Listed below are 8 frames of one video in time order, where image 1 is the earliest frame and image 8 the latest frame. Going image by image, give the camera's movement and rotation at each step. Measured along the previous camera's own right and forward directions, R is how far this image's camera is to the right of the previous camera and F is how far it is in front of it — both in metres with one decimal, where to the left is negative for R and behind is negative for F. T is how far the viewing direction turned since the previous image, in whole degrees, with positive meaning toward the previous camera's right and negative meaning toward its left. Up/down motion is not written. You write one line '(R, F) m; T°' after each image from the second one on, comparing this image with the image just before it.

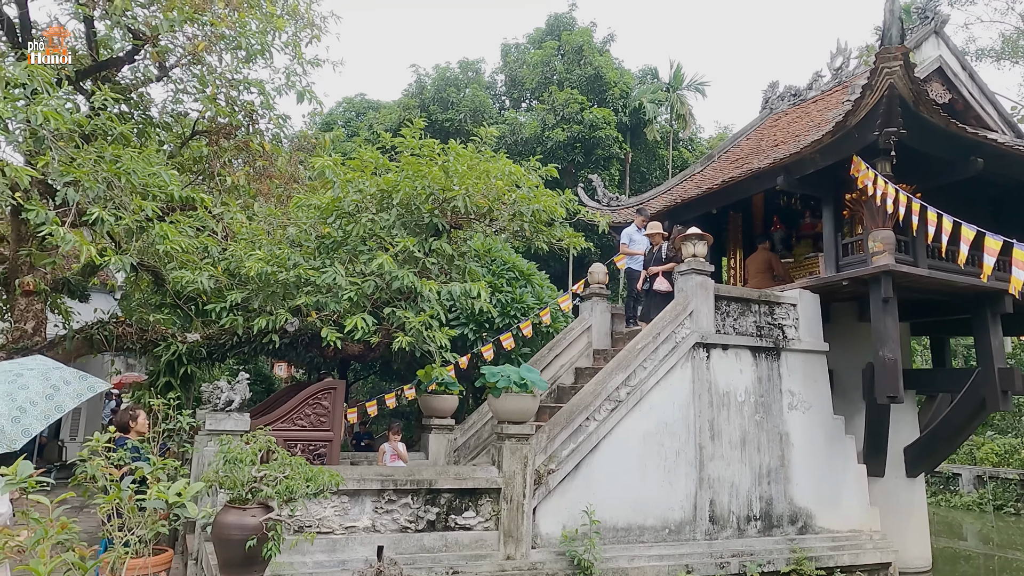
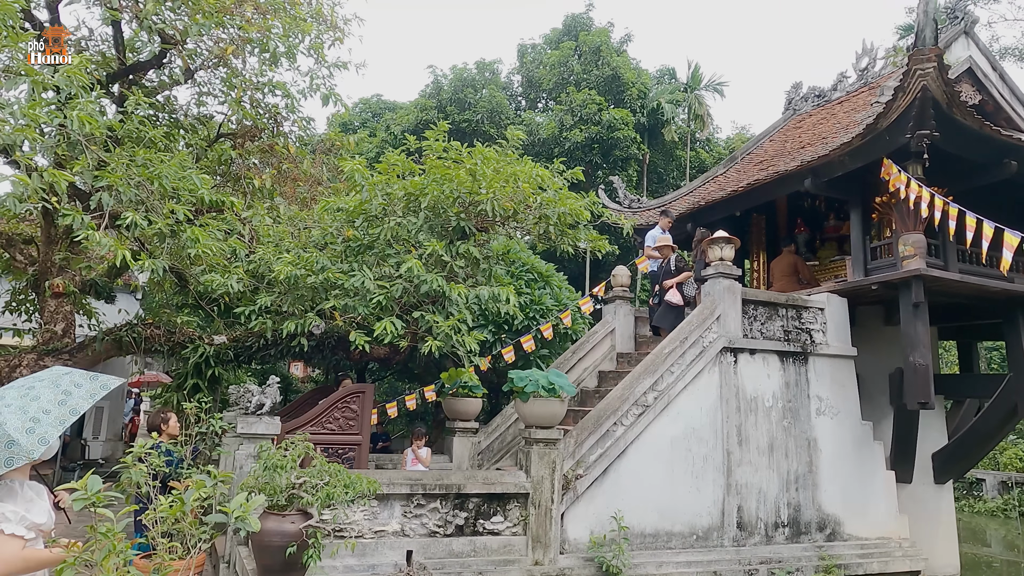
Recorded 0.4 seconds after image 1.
(-0.2, 0.0) m; -1°
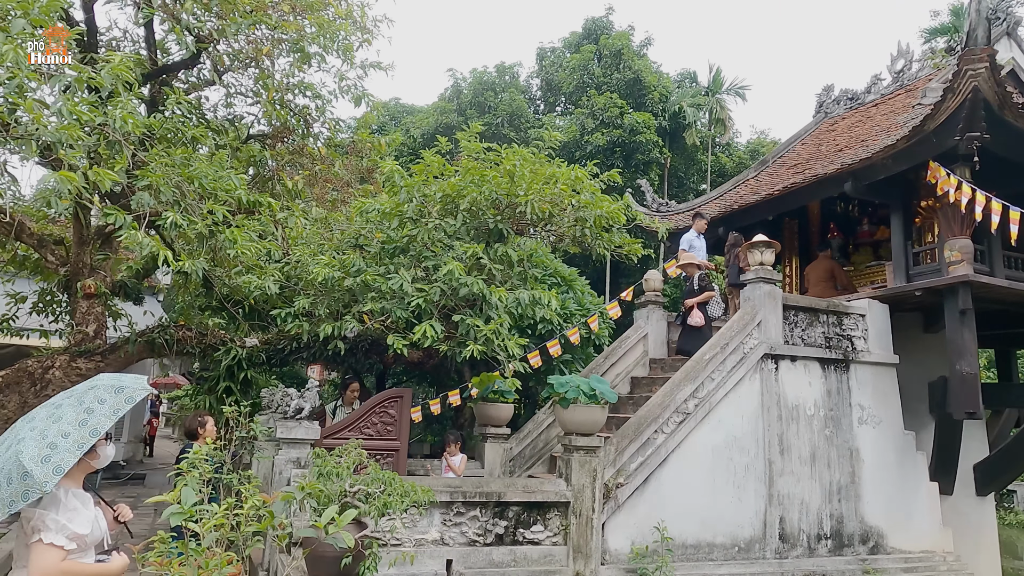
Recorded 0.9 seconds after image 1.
(-0.3, +0.1) m; -1°
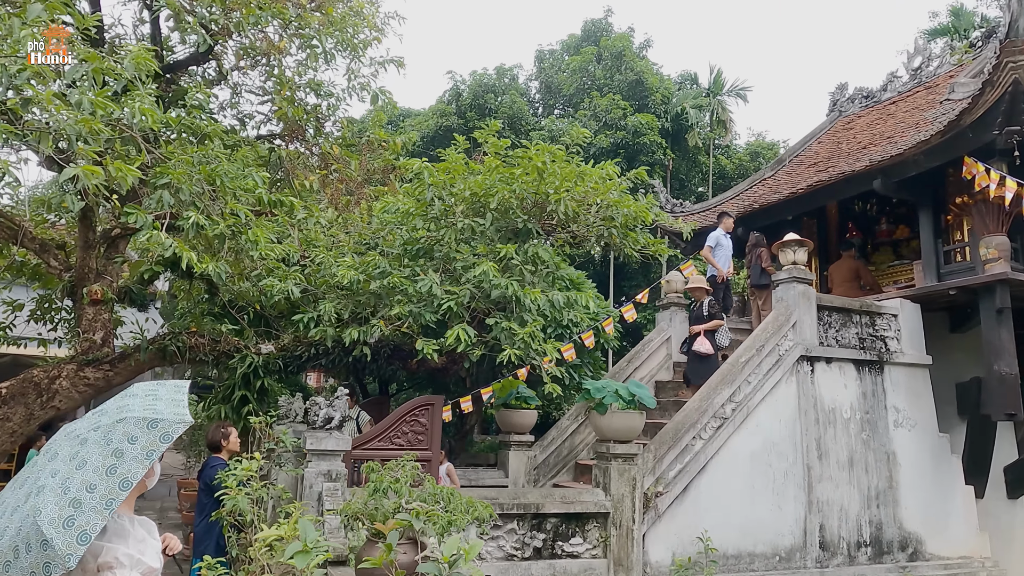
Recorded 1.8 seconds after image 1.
(-0.4, +0.3) m; +1°
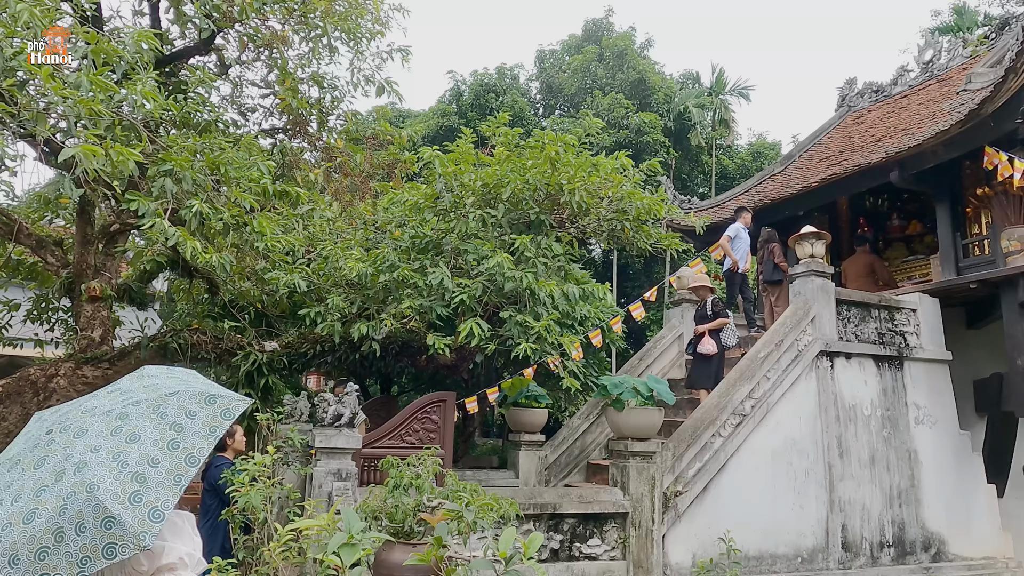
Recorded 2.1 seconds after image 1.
(-0.1, +0.2) m; 0°
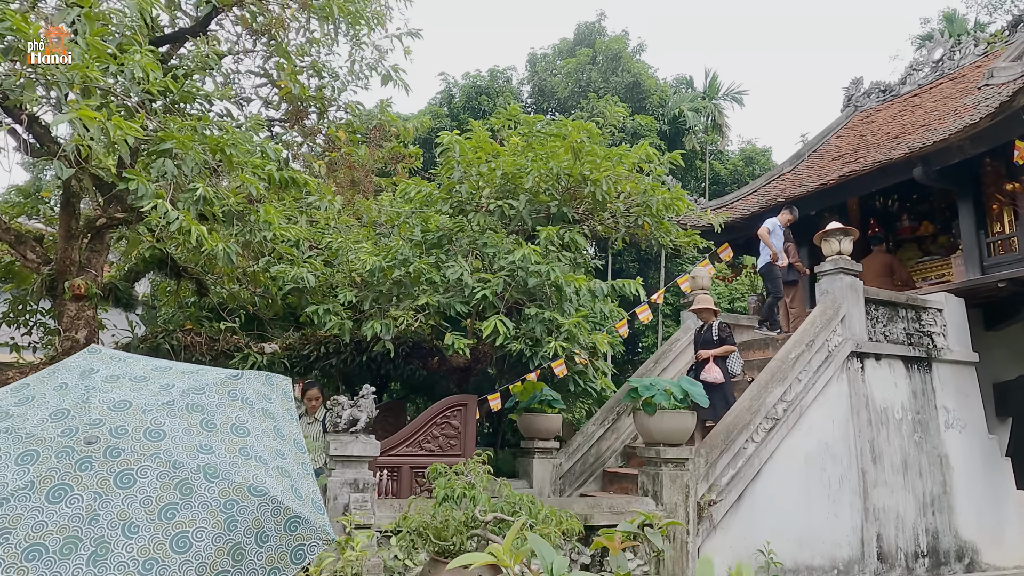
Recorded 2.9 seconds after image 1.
(-0.4, +0.4) m; +2°
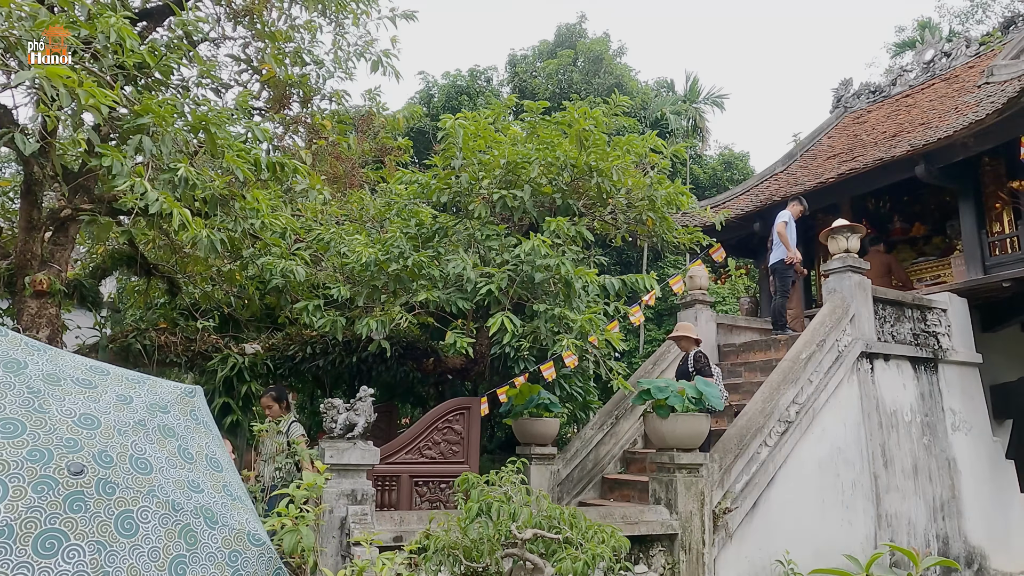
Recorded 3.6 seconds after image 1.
(-0.3, +0.4) m; +2°
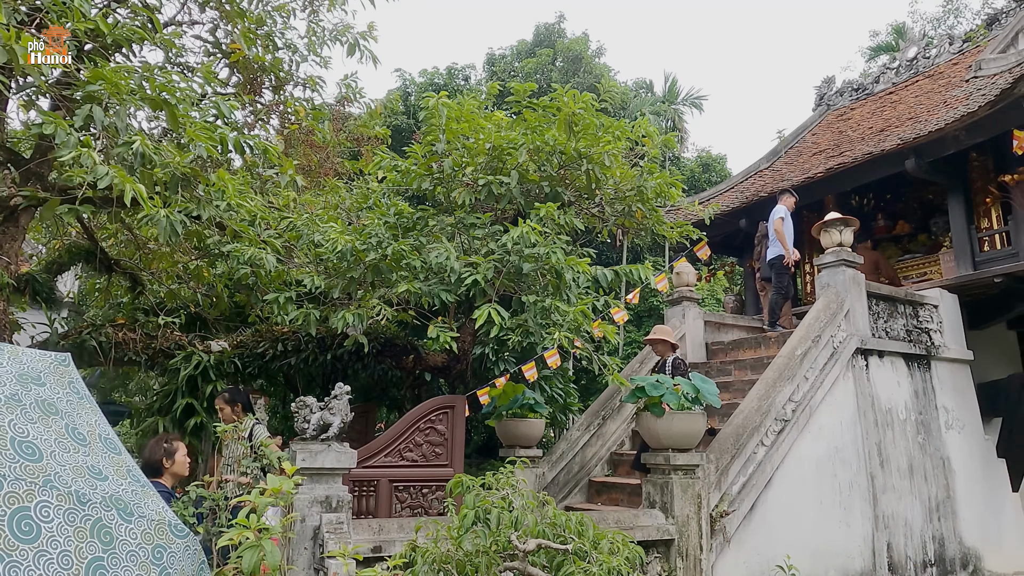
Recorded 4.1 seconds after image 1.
(-0.1, +0.3) m; +2°
